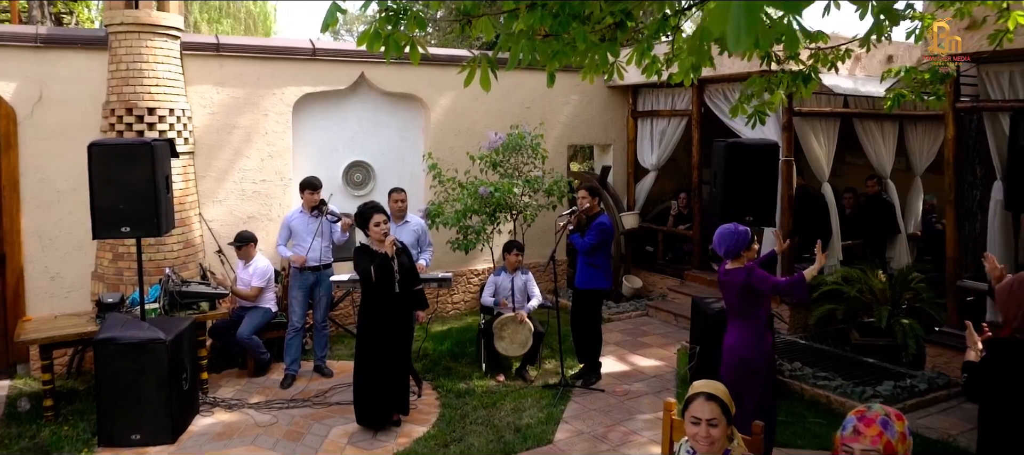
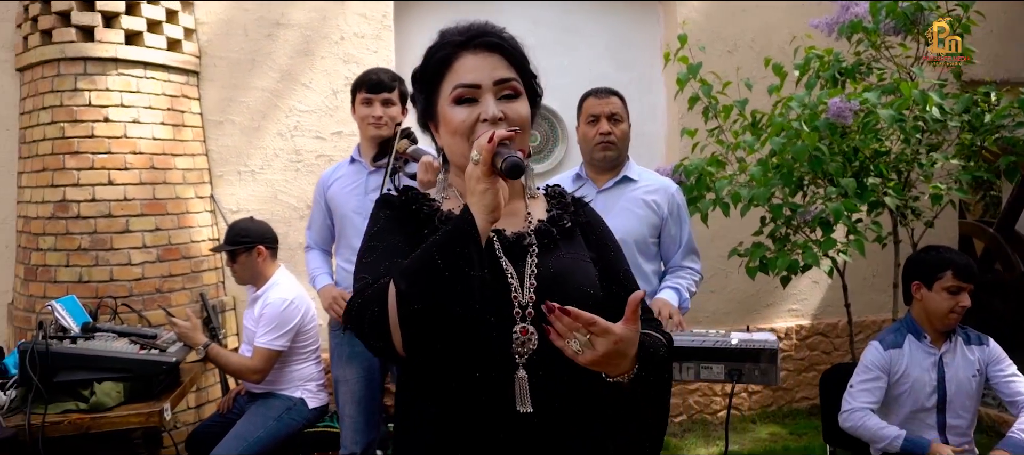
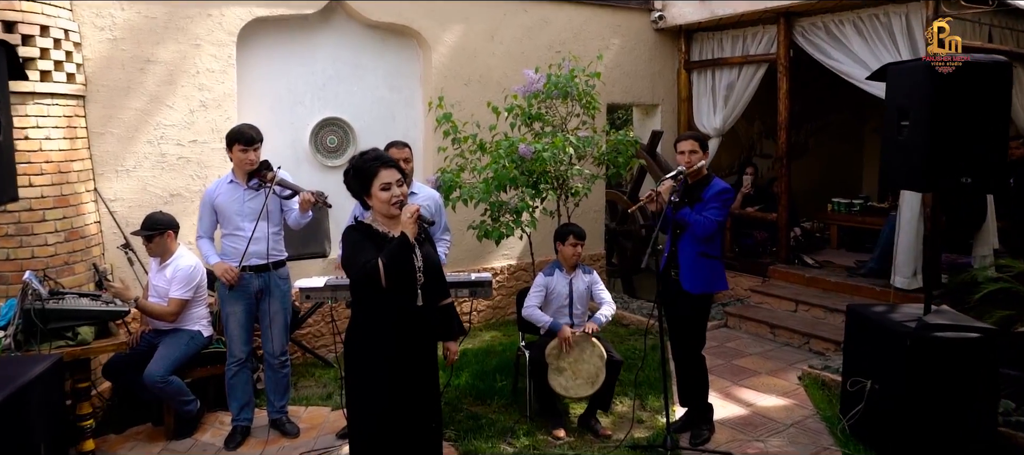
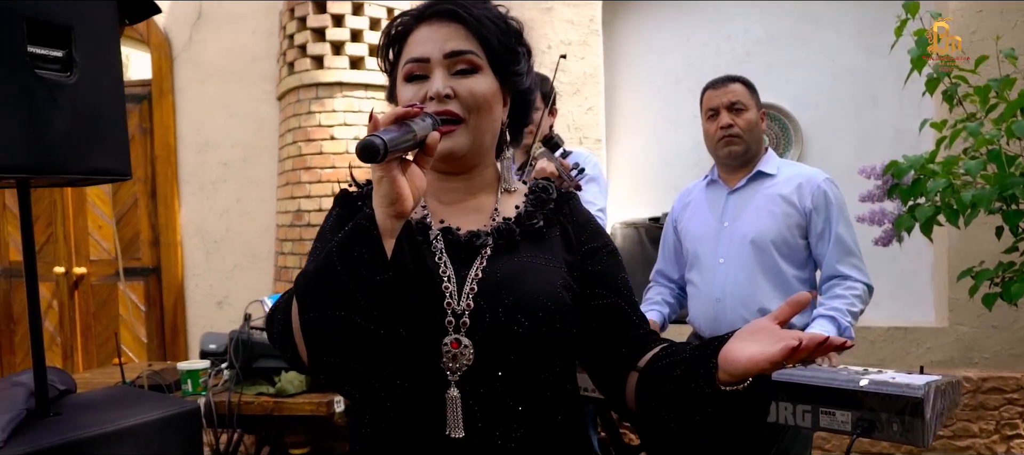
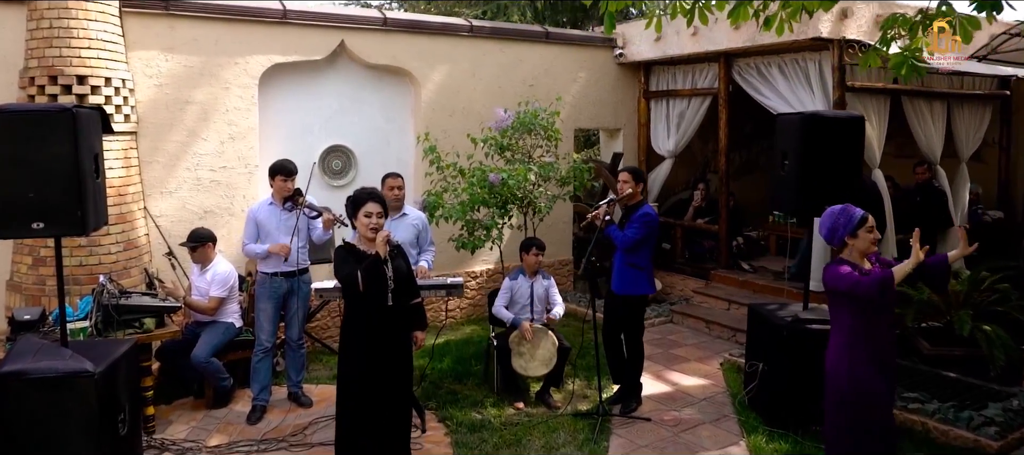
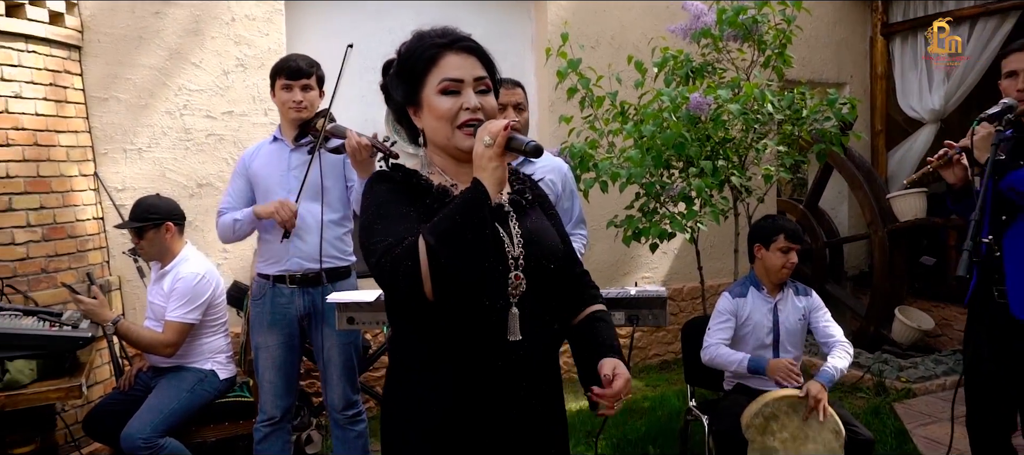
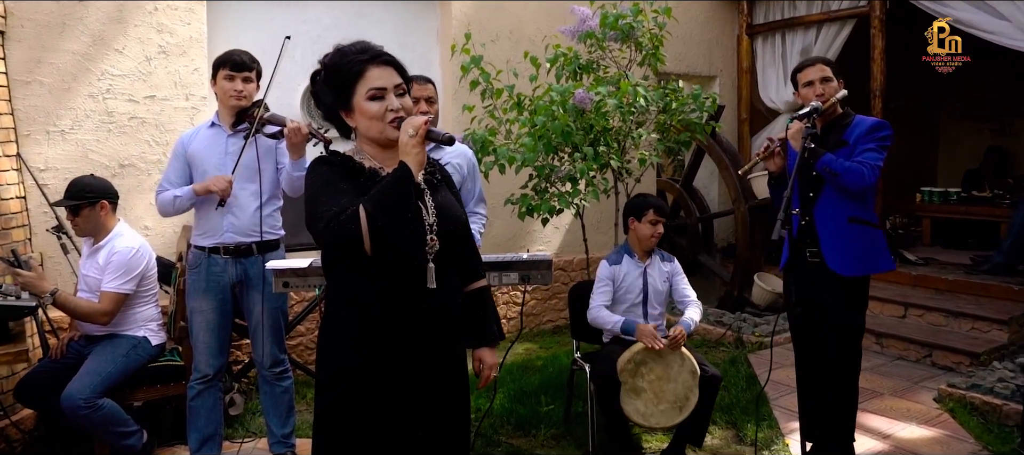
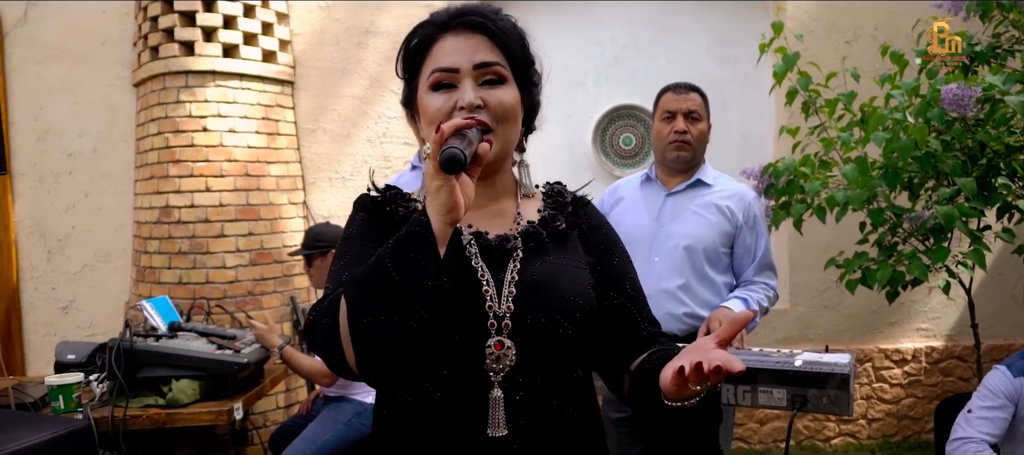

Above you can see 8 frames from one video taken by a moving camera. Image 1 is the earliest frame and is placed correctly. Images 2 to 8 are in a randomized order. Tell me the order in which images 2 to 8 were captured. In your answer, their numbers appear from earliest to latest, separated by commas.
5, 3, 7, 6, 2, 8, 4
